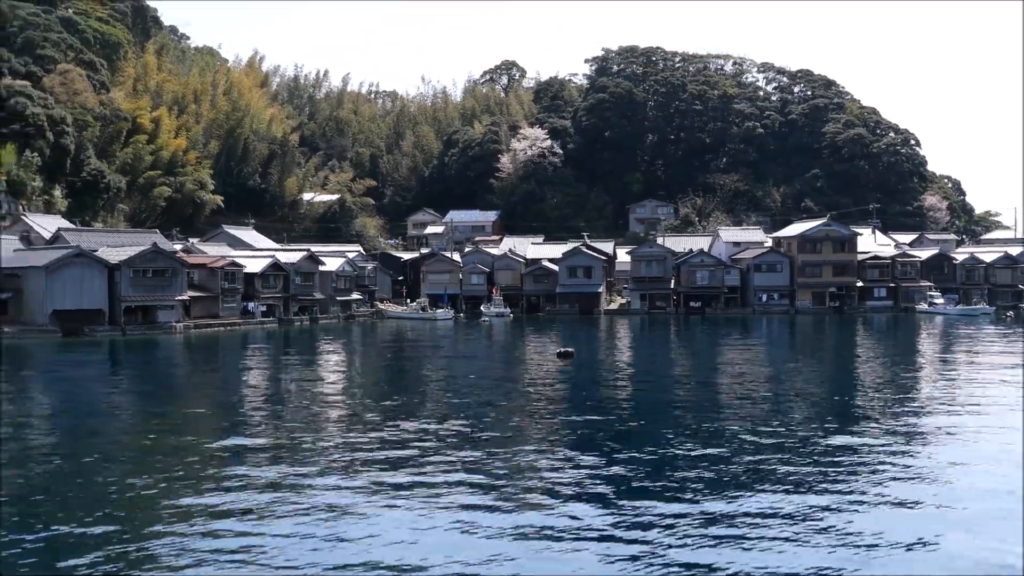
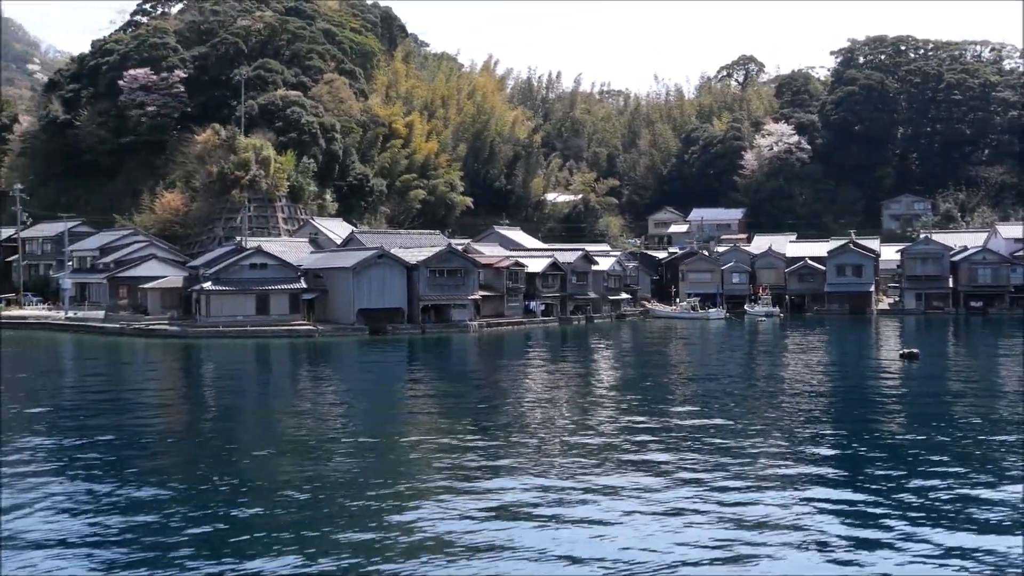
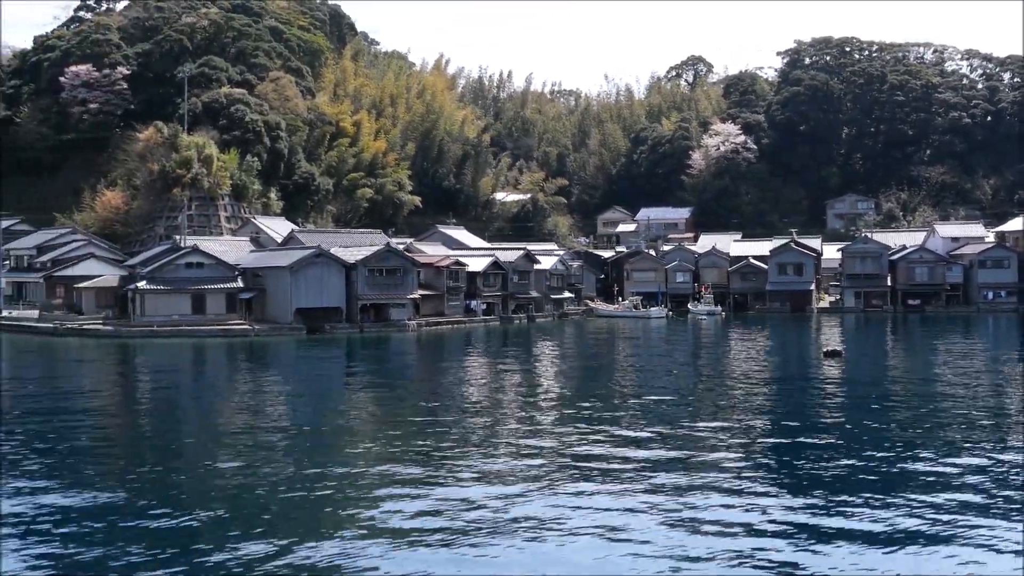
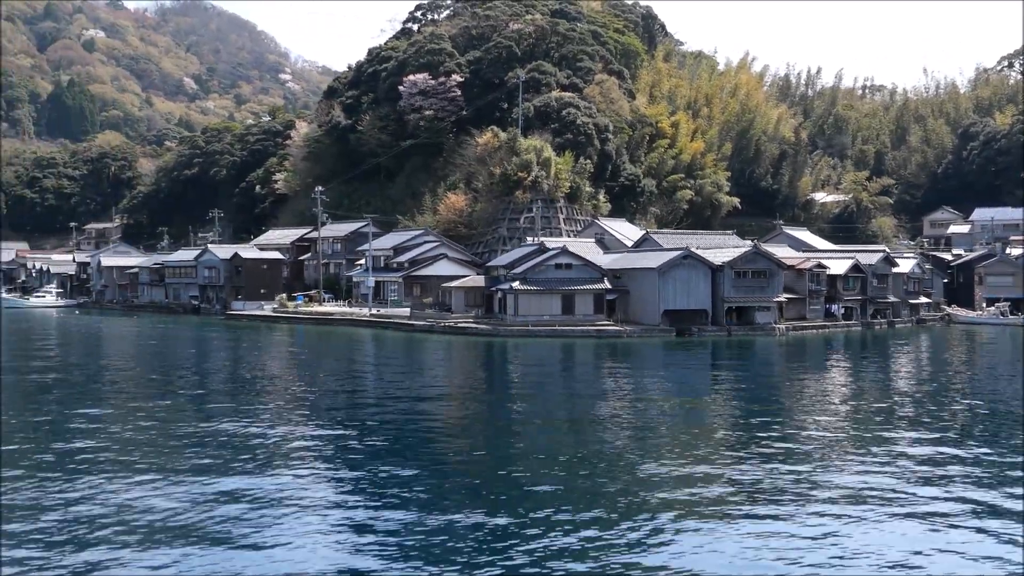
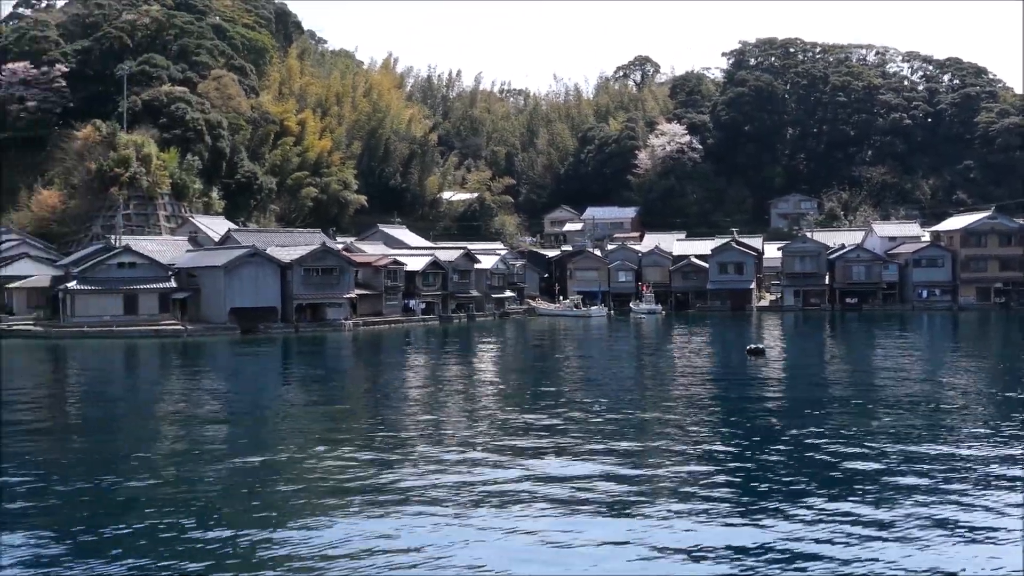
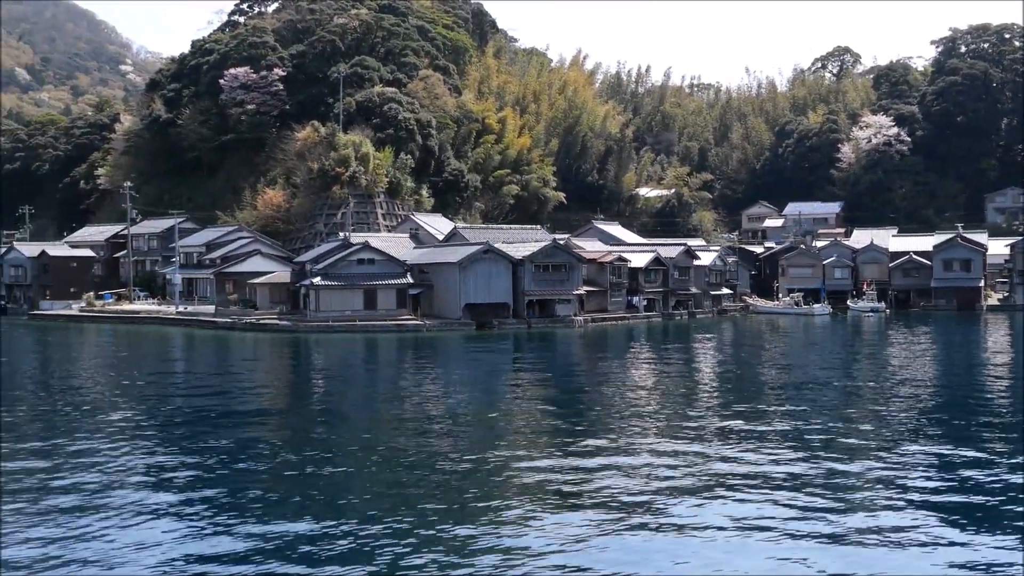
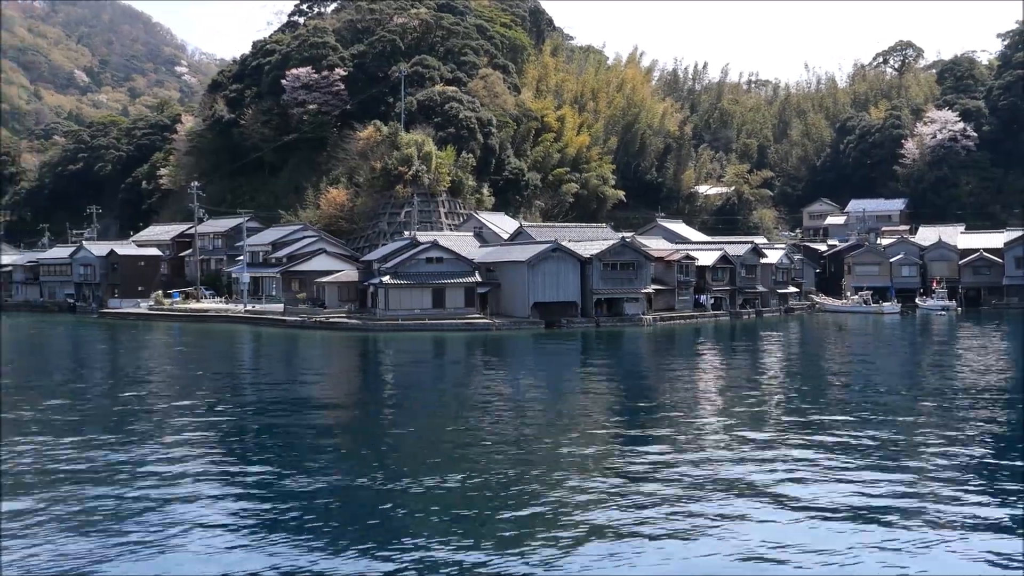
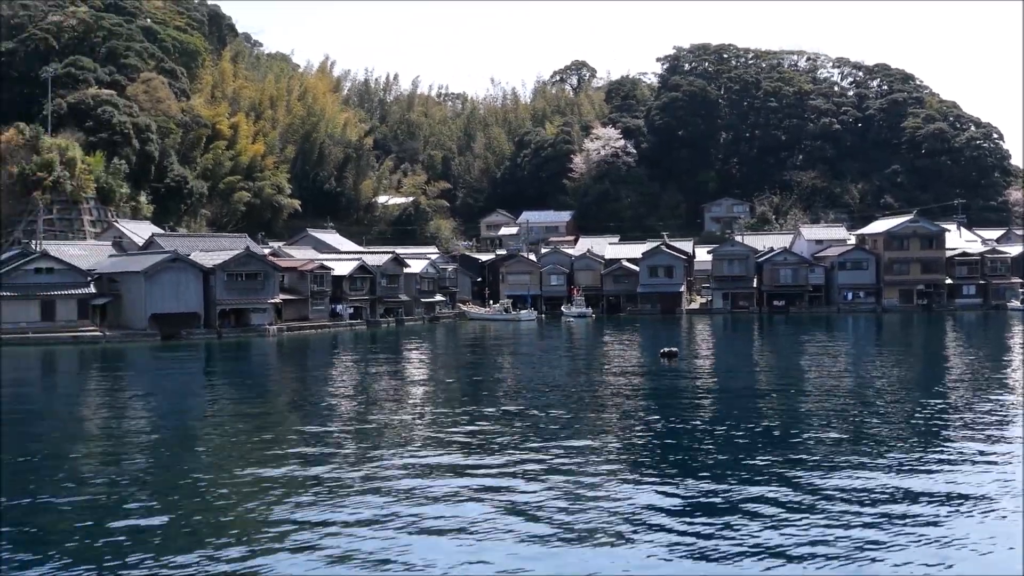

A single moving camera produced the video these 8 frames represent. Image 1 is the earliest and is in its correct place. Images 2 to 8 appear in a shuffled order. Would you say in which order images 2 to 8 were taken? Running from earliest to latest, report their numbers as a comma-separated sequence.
8, 5, 3, 2, 6, 7, 4
